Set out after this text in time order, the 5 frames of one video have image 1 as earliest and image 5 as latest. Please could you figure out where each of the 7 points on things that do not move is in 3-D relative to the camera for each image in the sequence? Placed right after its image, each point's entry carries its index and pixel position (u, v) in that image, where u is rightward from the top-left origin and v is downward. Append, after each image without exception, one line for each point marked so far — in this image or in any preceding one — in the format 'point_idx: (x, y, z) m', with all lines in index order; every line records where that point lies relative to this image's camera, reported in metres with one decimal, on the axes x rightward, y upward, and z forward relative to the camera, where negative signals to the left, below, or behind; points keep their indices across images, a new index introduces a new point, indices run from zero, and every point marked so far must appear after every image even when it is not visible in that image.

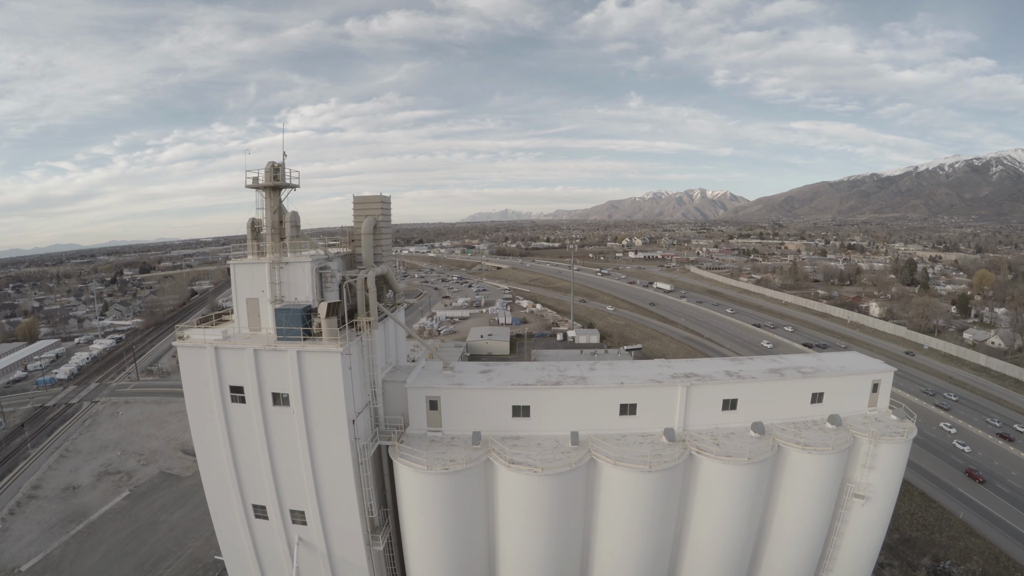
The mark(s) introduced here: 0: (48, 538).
0: (-17.8, -9.5, +16.6) m
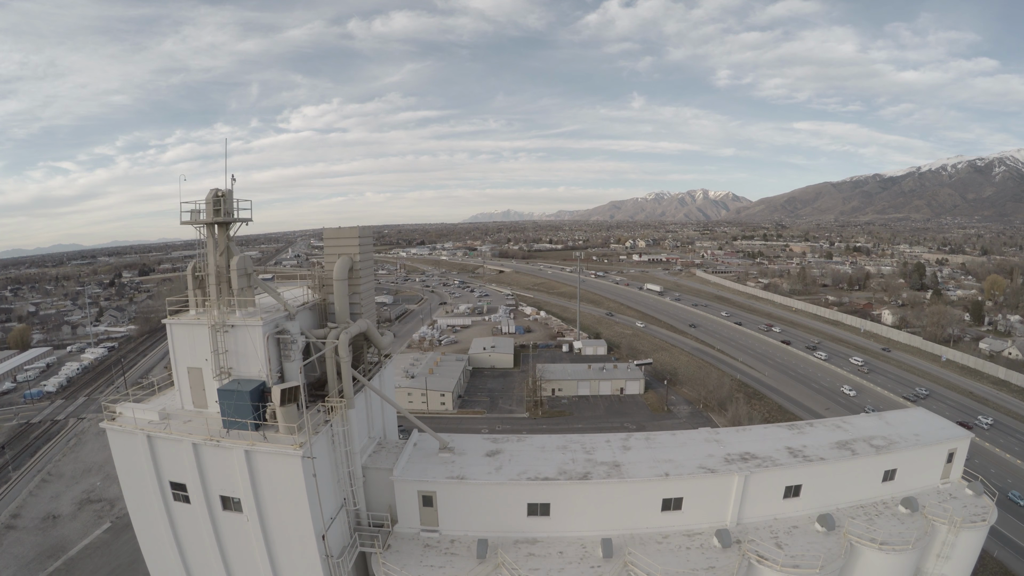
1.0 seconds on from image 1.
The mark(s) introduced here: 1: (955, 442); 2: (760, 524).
0: (-17.6, -10.2, +15.5) m
1: (+6.8, -2.3, +6.6) m
2: (+3.0, -2.9, +5.3) m
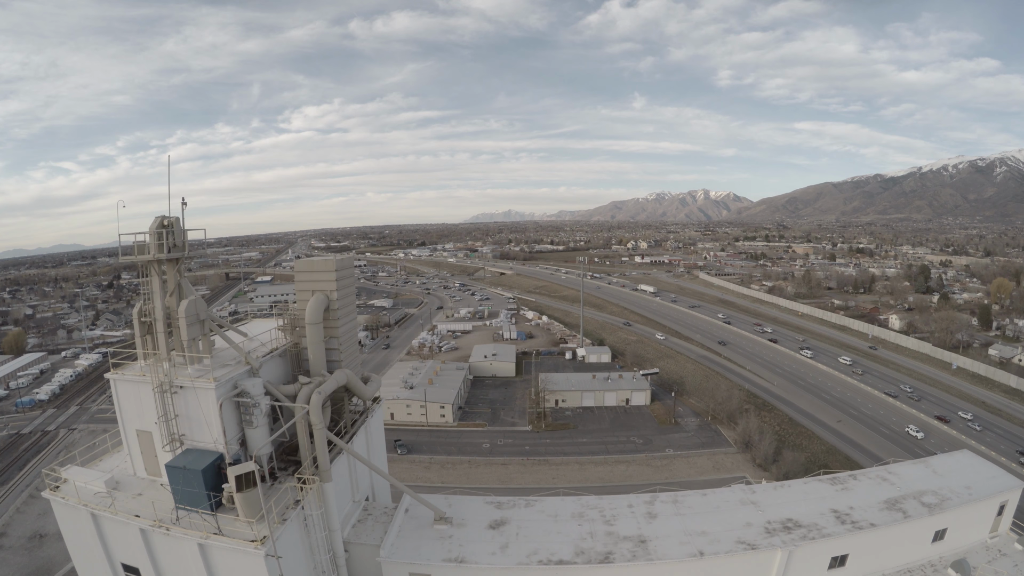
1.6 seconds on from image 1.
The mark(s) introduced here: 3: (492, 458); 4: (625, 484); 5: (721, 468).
0: (-17.5, -10.7, +14.8) m
1: (+6.8, -2.7, +5.8) m
2: (+3.1, -3.3, +4.6) m
3: (-0.9, -7.6, +19.5) m
4: (+4.7, -8.2, +18.2) m
5: (+9.5, -8.2, +19.7) m
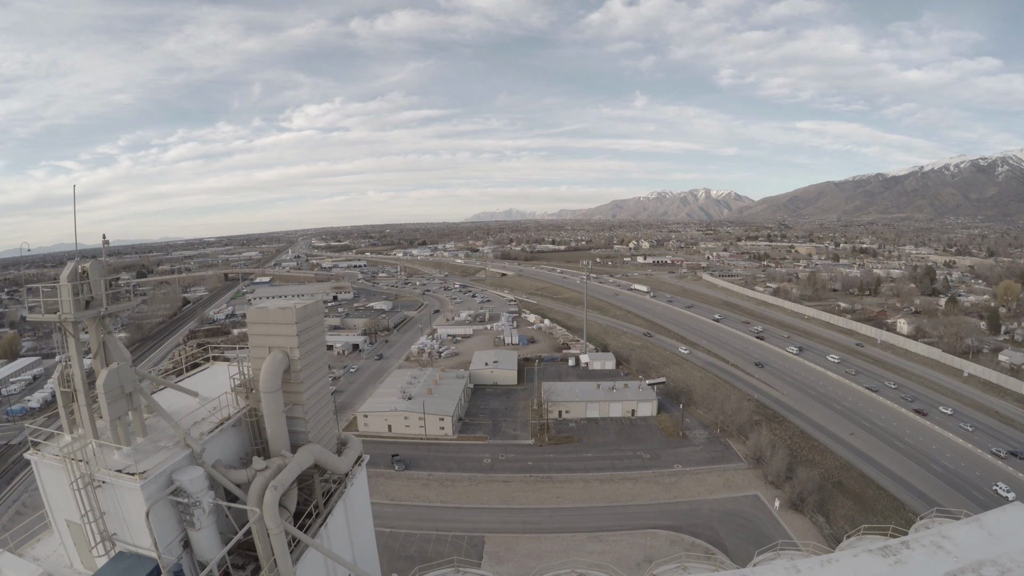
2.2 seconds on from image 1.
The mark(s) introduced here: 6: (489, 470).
0: (-17.4, -11.1, +14.1) m
1: (+6.9, -3.2, +5.0) m
2: (+3.2, -3.8, +3.8) m
3: (-0.8, -8.0, +18.7) m
4: (+4.8, -8.6, +17.4) m
5: (+9.5, -8.6, +19.0) m
6: (-1.0, -8.0, +19.1) m
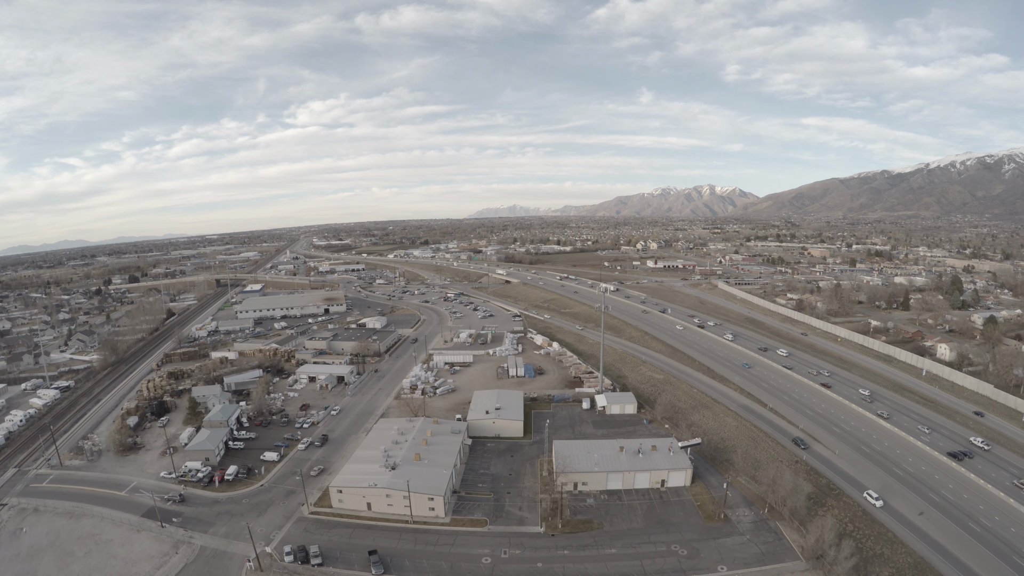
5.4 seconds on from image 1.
0: (-17.3, -13.2, +10.5) m
1: (+7.0, -5.5, +1.2) m
2: (+3.3, -6.1, -0.1) m
3: (-0.6, -10.2, +15.0) m
4: (+5.0, -10.9, +13.6) m
5: (+9.7, -10.9, +15.1) m
6: (-0.8, -10.2, +15.3) m
